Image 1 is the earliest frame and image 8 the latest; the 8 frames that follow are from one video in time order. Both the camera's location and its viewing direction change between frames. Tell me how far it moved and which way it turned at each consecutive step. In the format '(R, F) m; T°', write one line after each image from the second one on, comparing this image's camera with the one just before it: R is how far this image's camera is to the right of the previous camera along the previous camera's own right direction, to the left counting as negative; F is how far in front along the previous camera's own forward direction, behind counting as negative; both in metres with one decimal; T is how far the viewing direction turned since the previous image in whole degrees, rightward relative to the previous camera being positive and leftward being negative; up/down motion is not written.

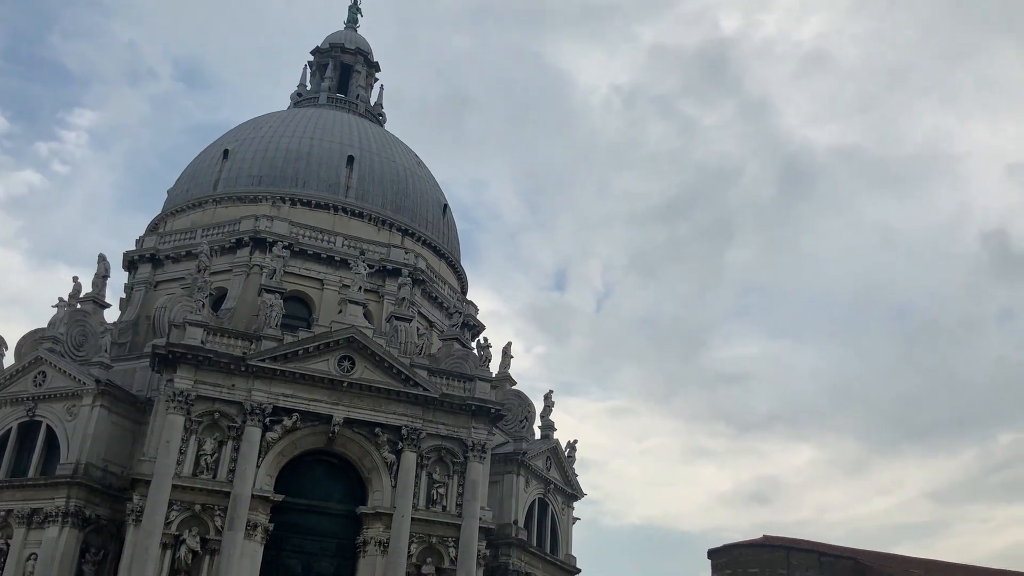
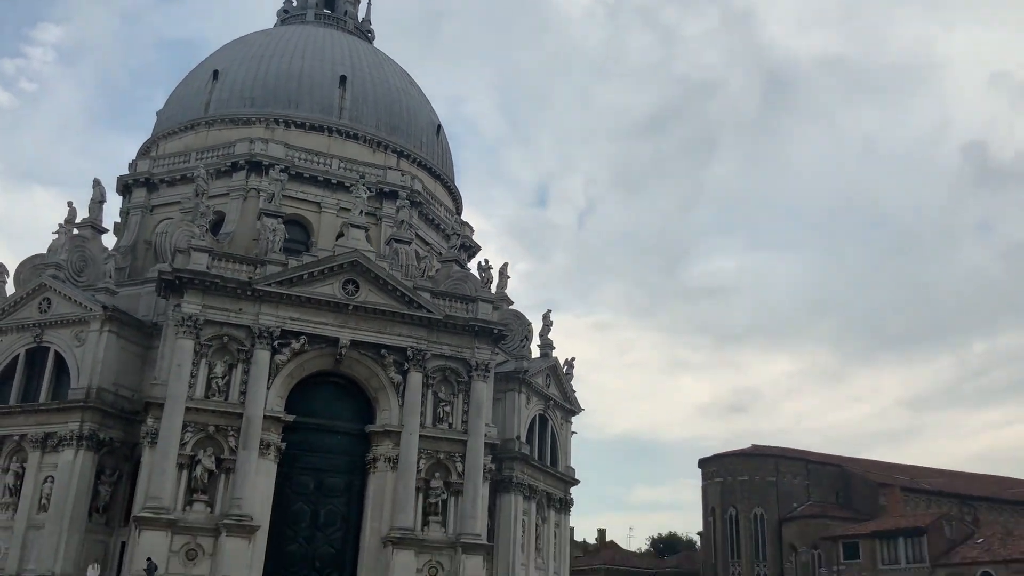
(-0.9, -0.4) m; +1°
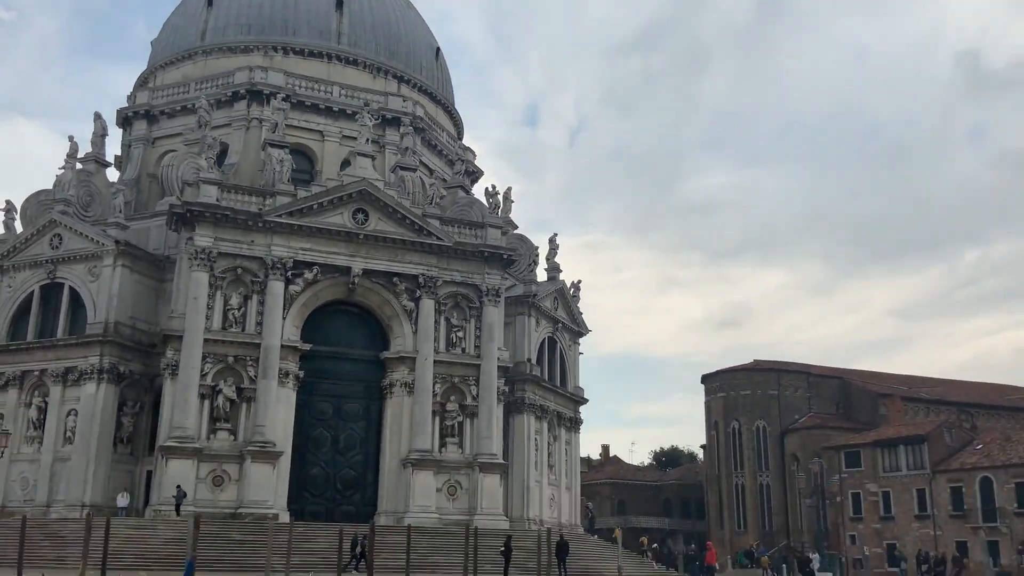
(-0.7, -0.4) m; 0°
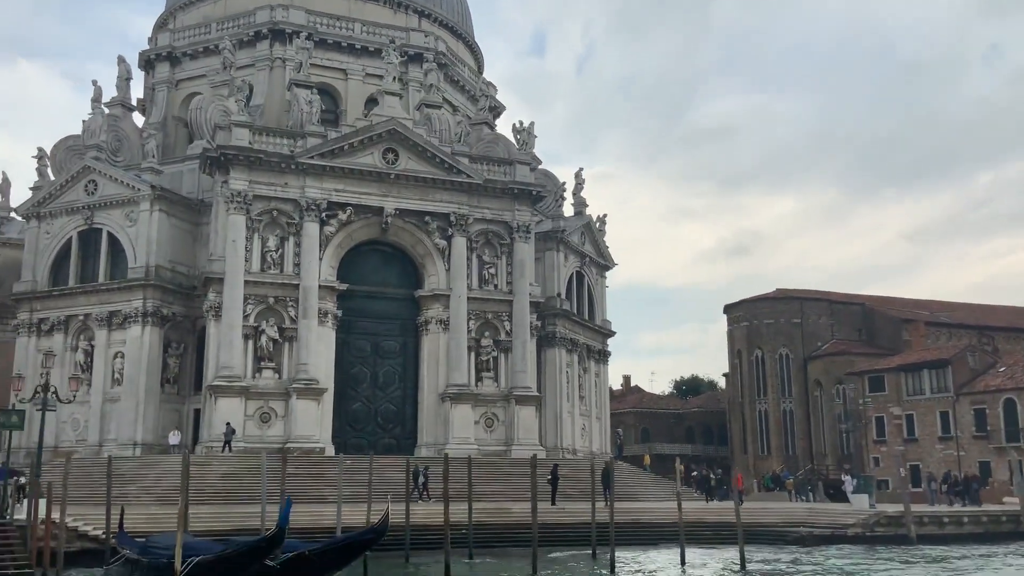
(-0.9, -0.6) m; -1°
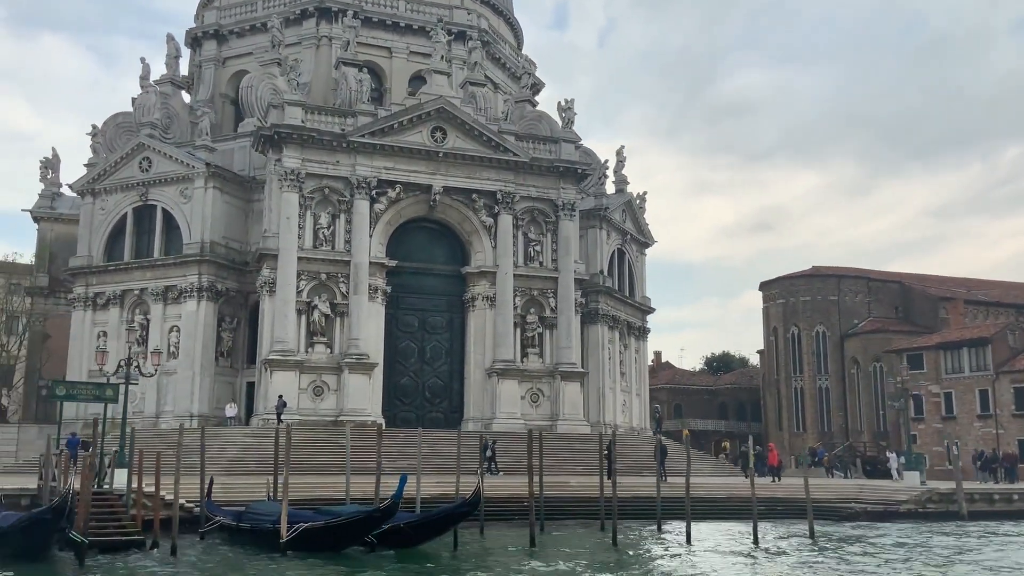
(-1.0, -0.5) m; -1°
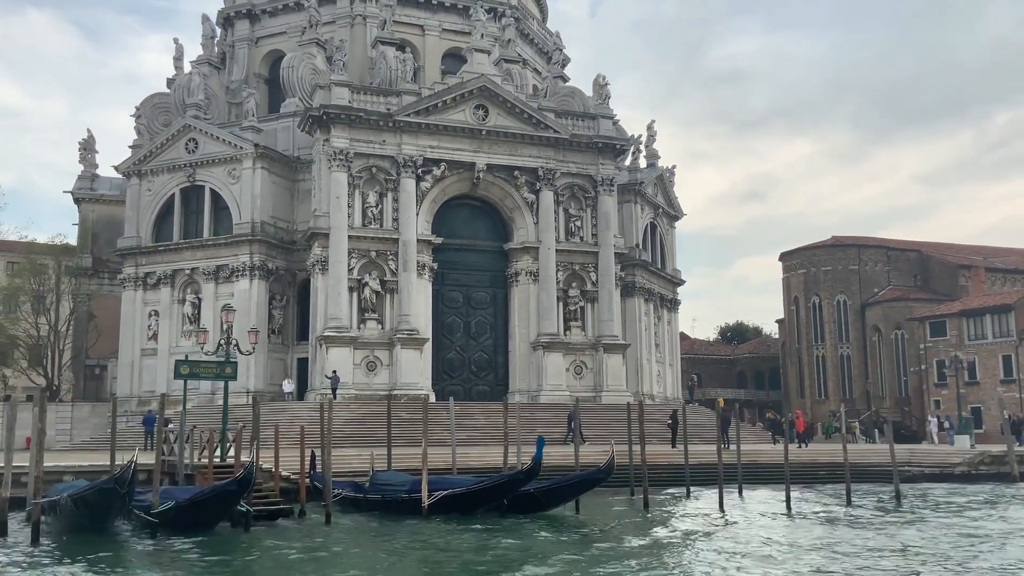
(-2.0, -0.8) m; +1°
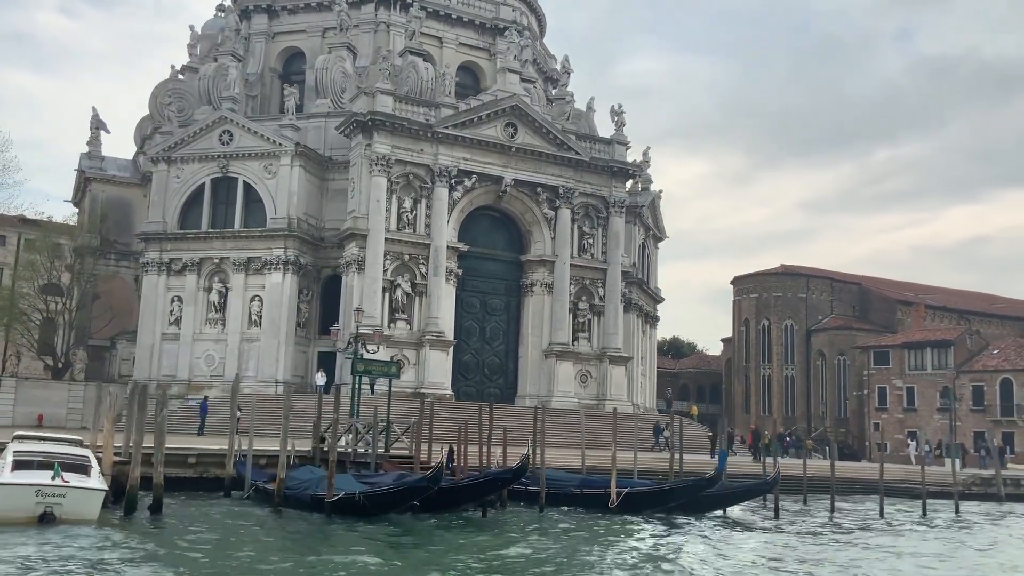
(-5.5, -1.9) m; +7°
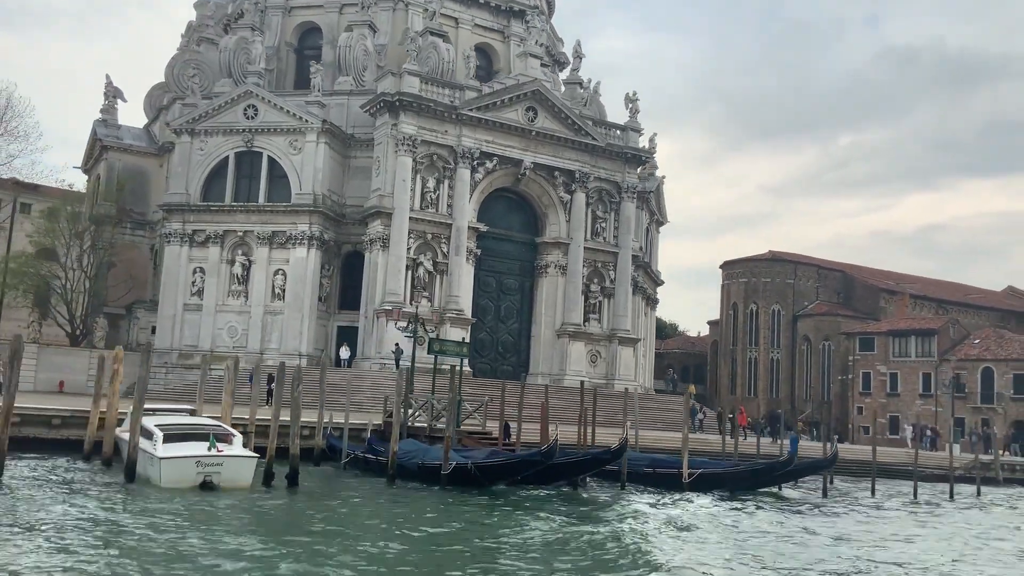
(-2.4, -1.0) m; +2°
